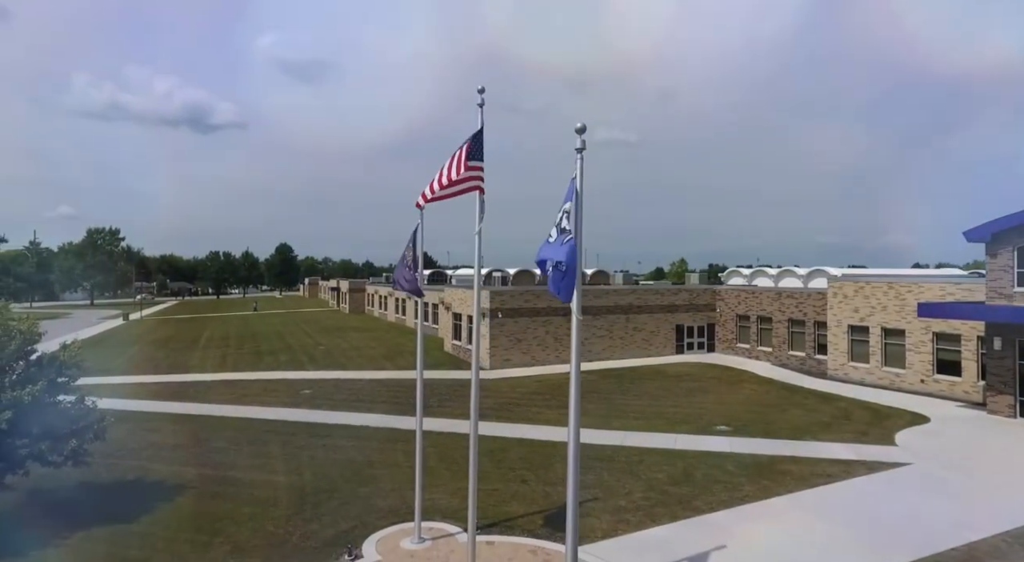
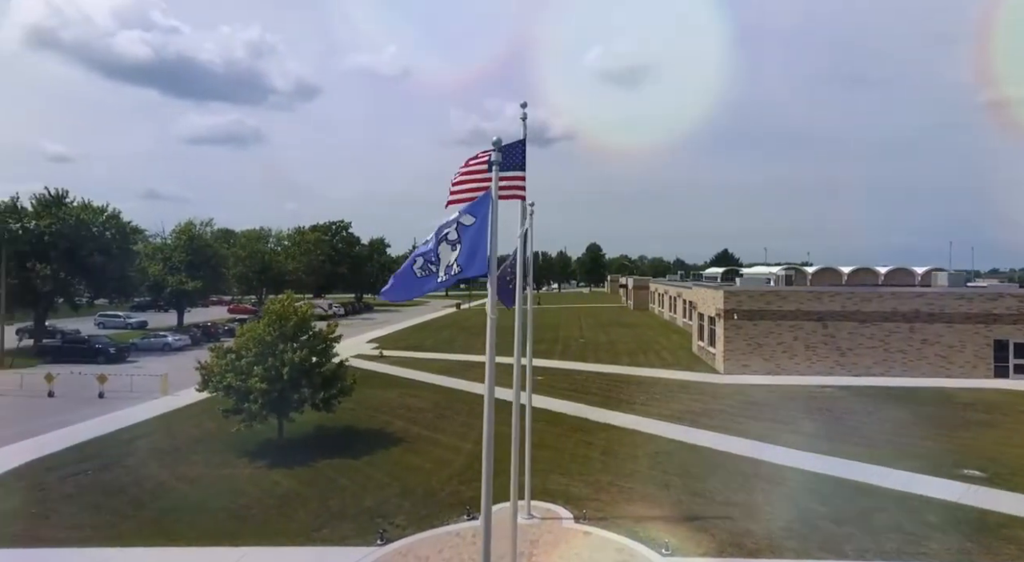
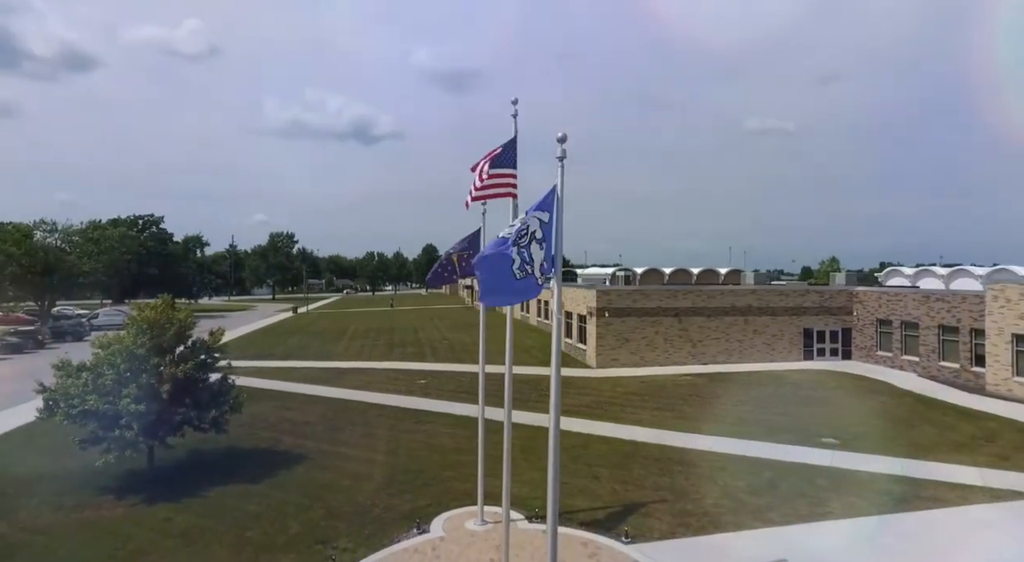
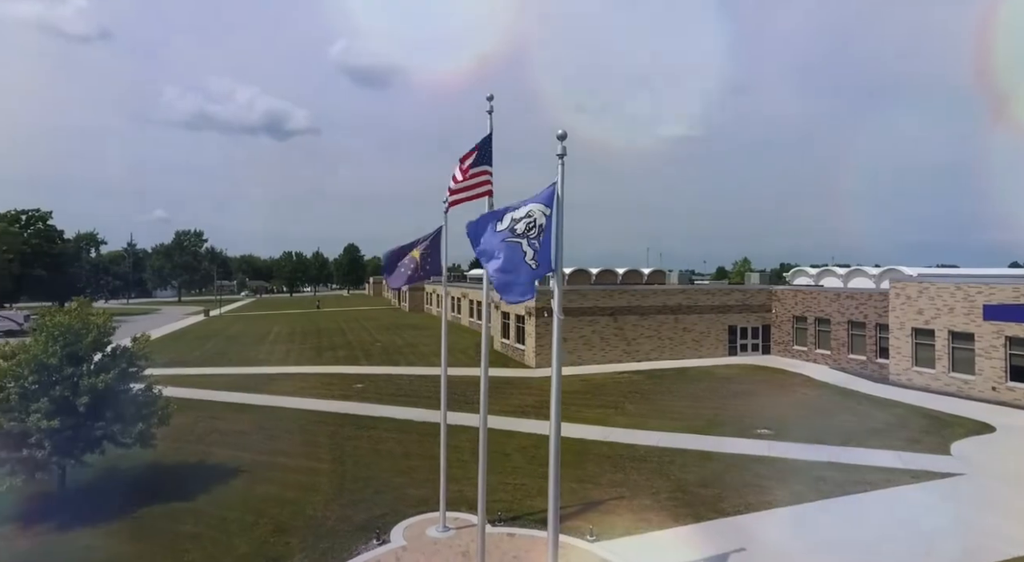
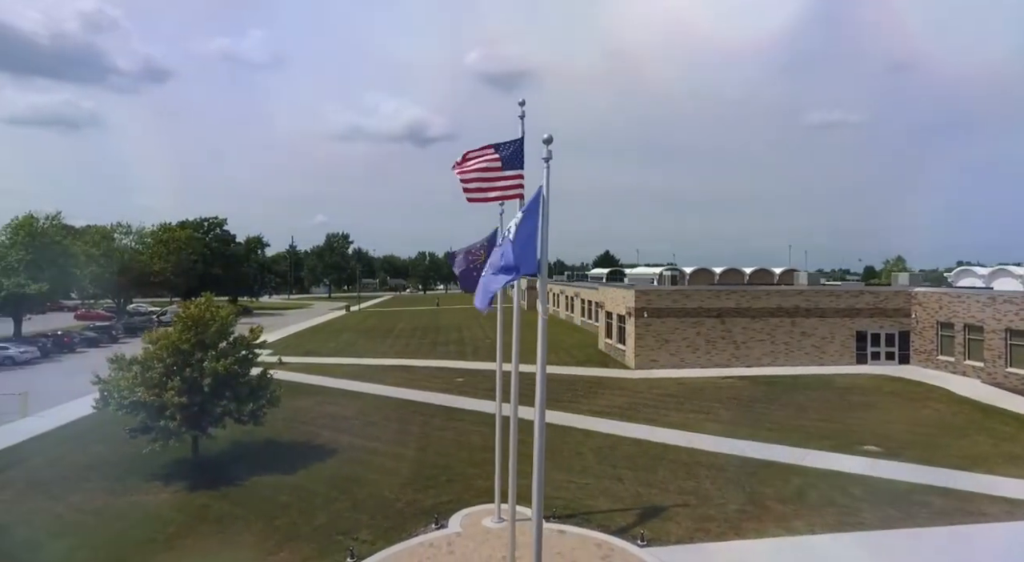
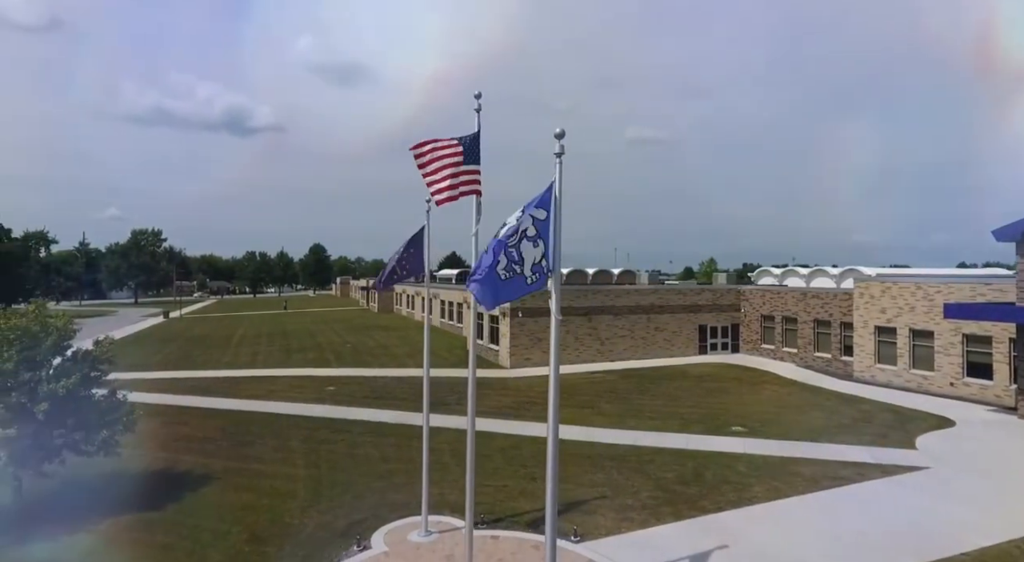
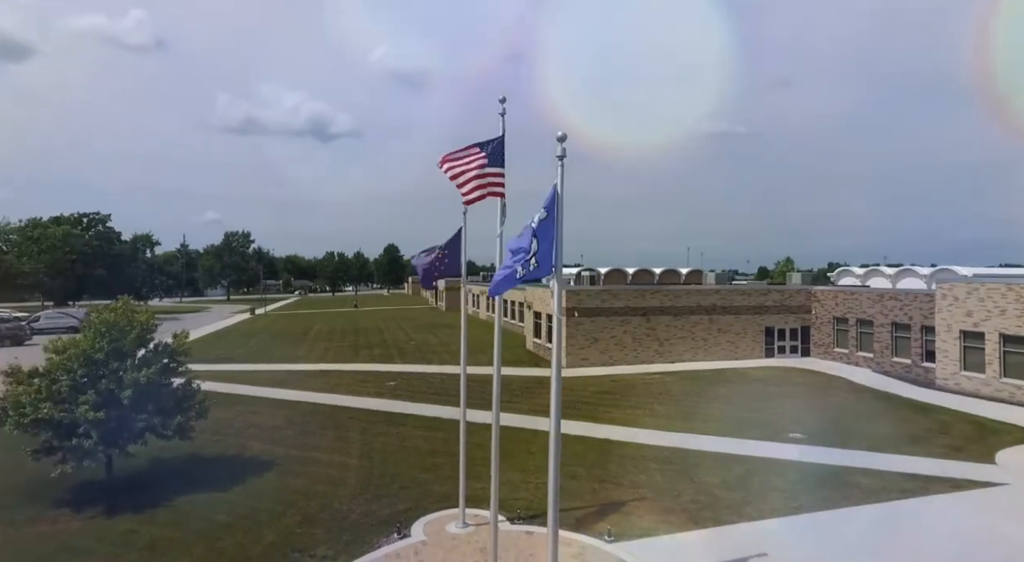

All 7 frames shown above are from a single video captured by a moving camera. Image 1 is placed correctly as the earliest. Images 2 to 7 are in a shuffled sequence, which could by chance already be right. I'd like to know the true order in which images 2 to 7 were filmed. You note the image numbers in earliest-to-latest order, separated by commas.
6, 4, 7, 3, 5, 2
